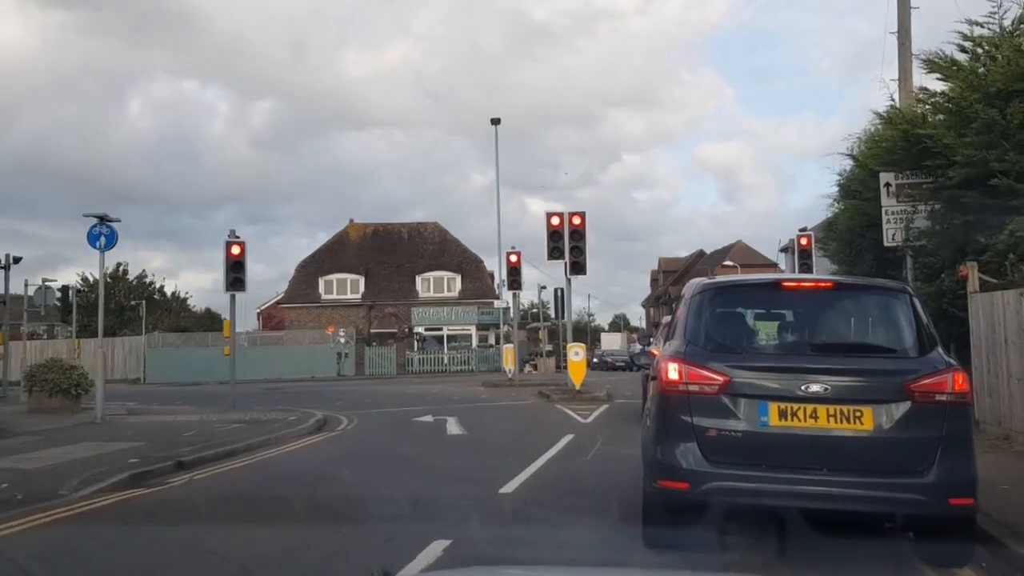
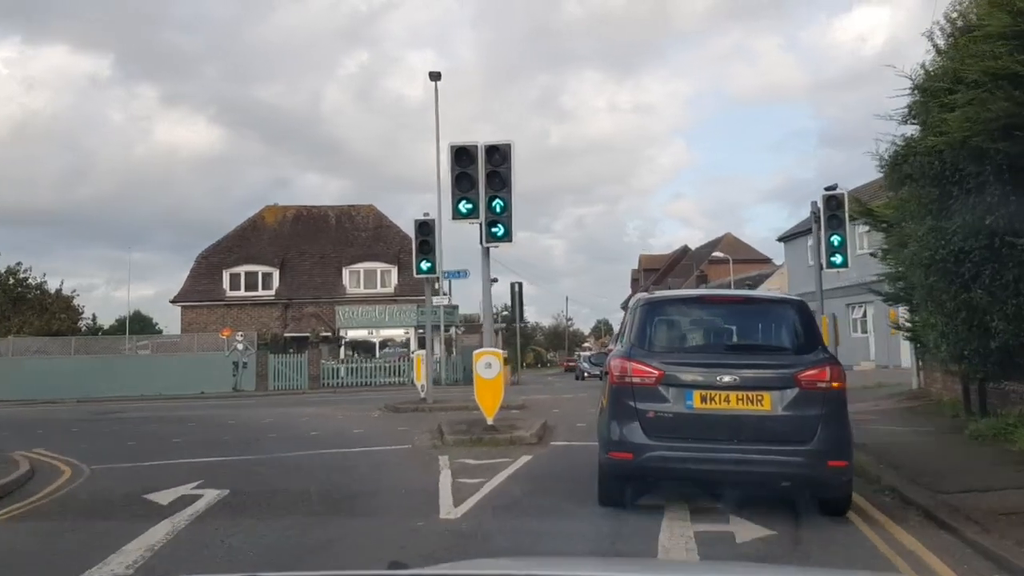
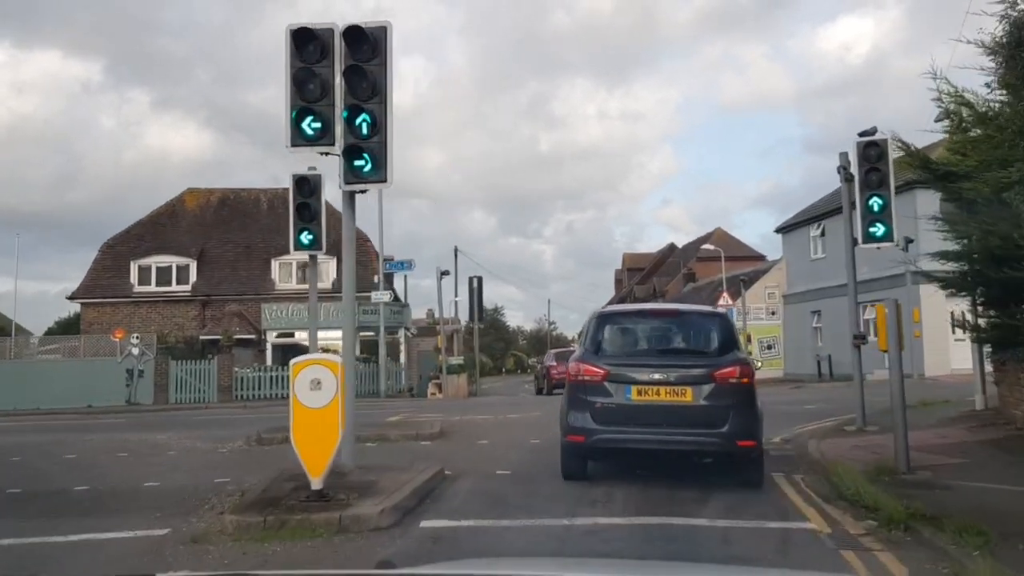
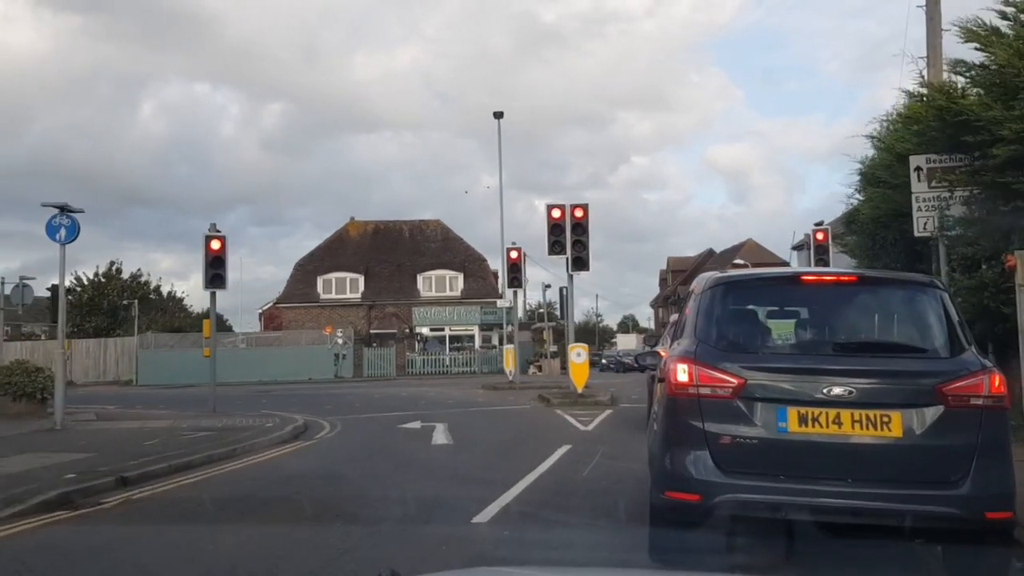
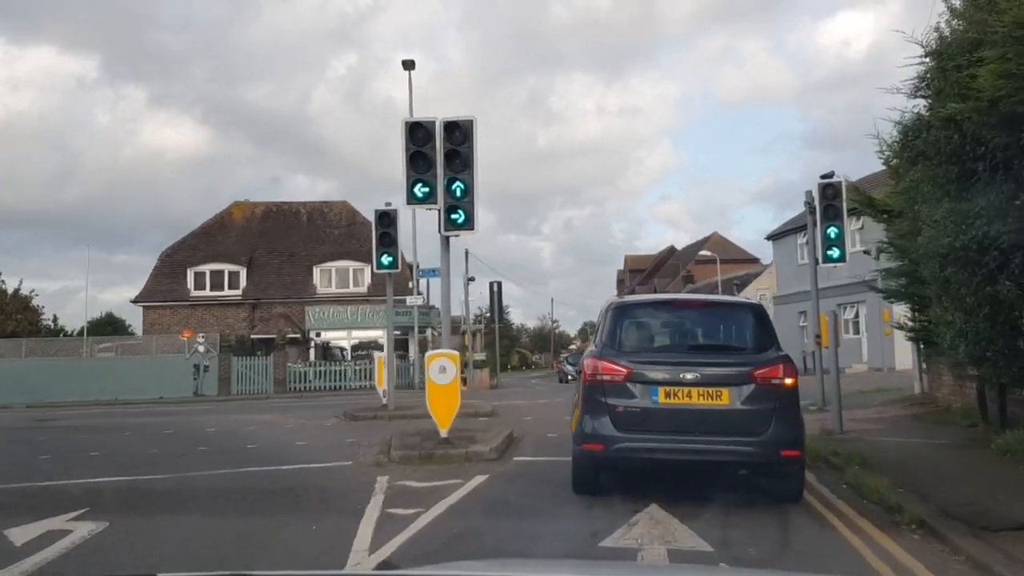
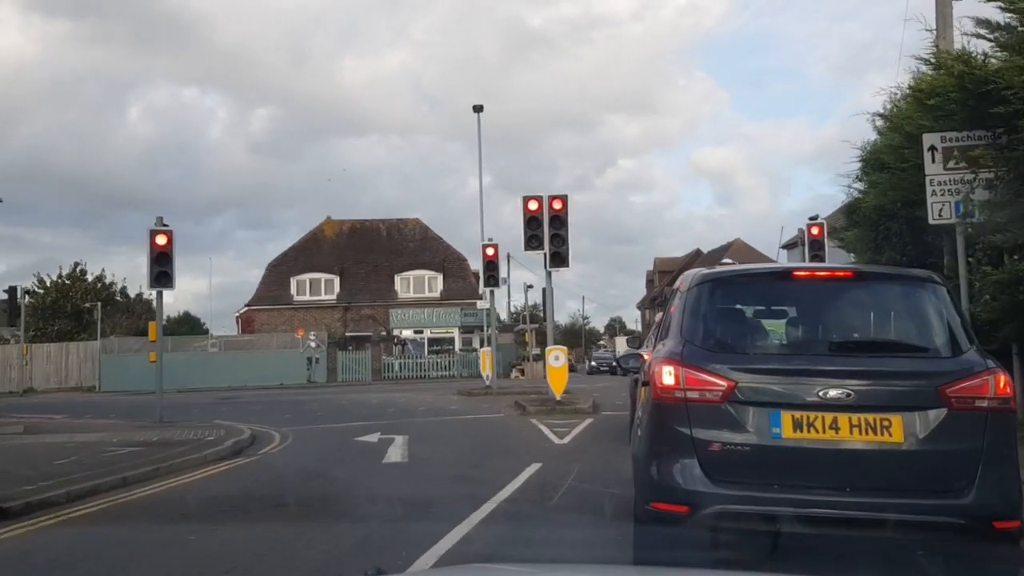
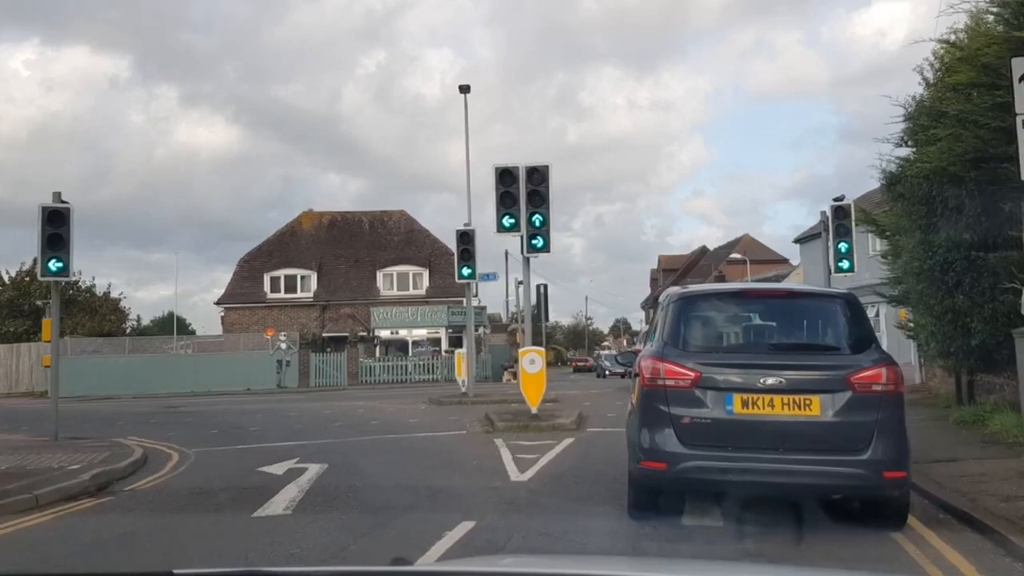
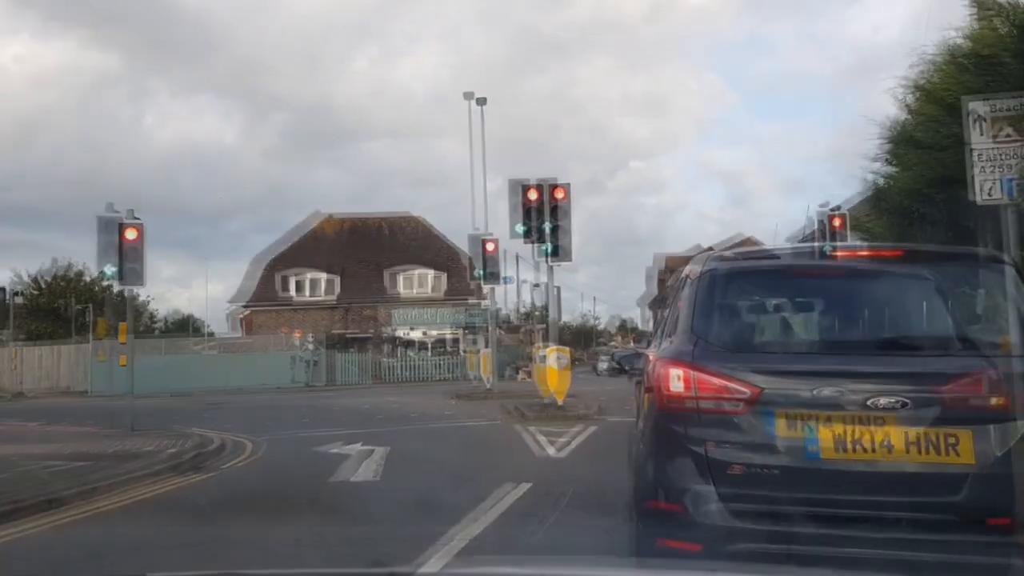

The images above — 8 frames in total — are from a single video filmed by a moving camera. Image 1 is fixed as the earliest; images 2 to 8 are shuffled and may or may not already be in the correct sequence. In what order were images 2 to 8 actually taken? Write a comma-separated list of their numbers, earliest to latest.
4, 6, 8, 7, 2, 5, 3
